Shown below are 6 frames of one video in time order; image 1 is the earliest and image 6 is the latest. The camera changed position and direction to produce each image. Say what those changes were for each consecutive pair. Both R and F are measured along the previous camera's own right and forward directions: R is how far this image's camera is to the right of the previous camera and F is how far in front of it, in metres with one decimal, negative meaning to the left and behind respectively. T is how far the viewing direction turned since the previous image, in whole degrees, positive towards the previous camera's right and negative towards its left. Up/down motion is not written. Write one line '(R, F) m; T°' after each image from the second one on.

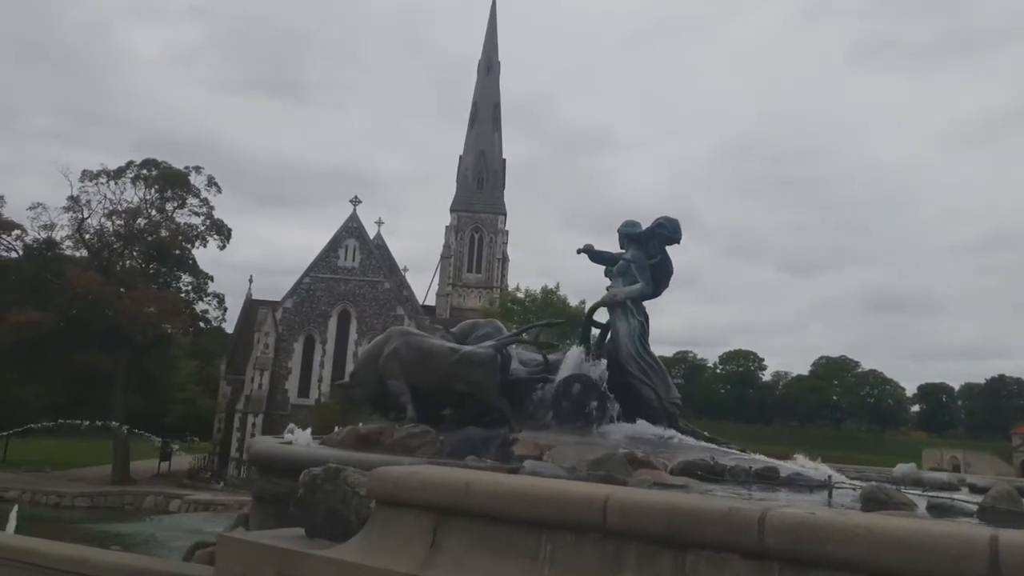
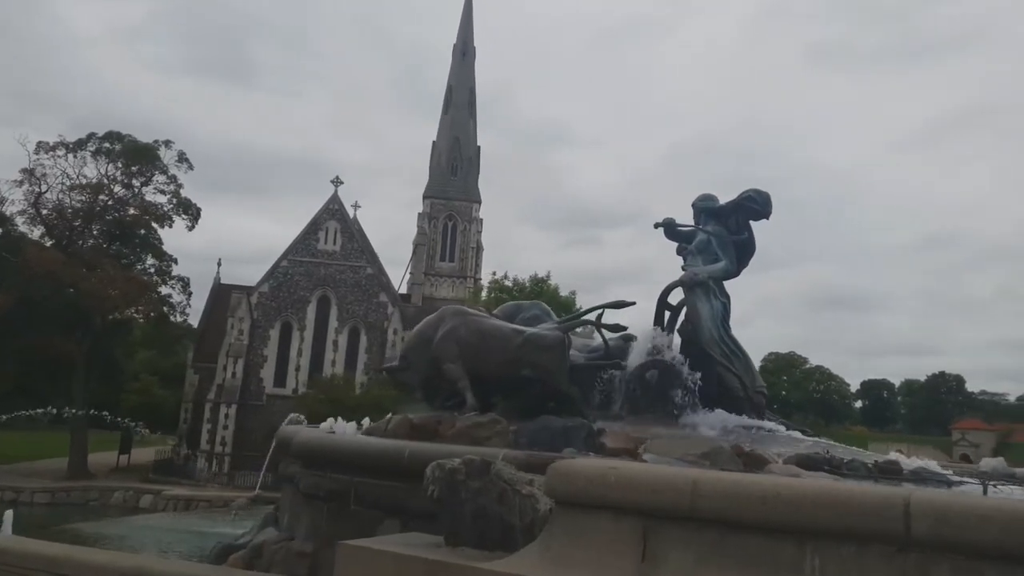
(-1.1, +0.8) m; +3°
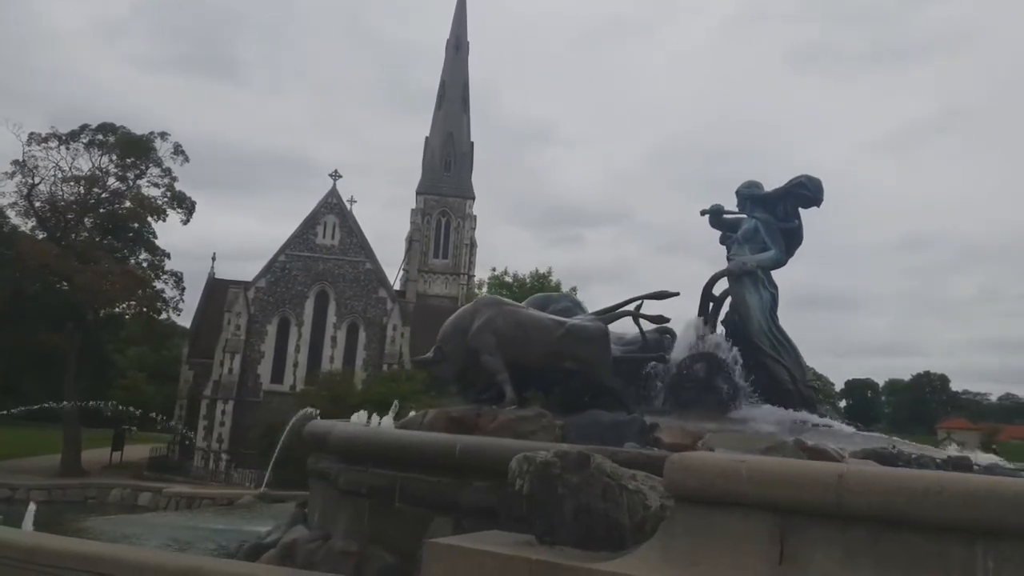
(-0.5, +0.3) m; +1°
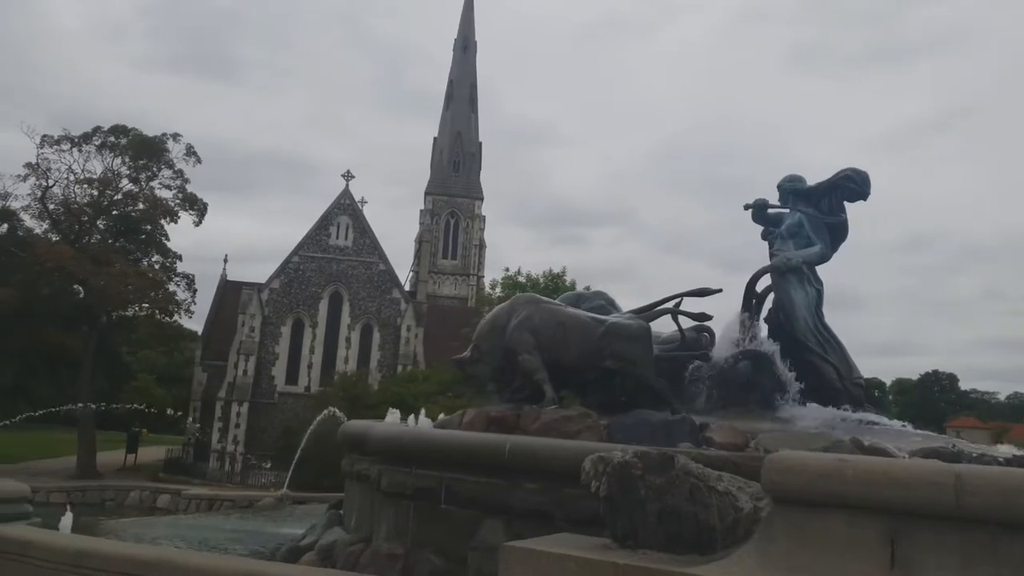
(-0.3, +0.1) m; 0°
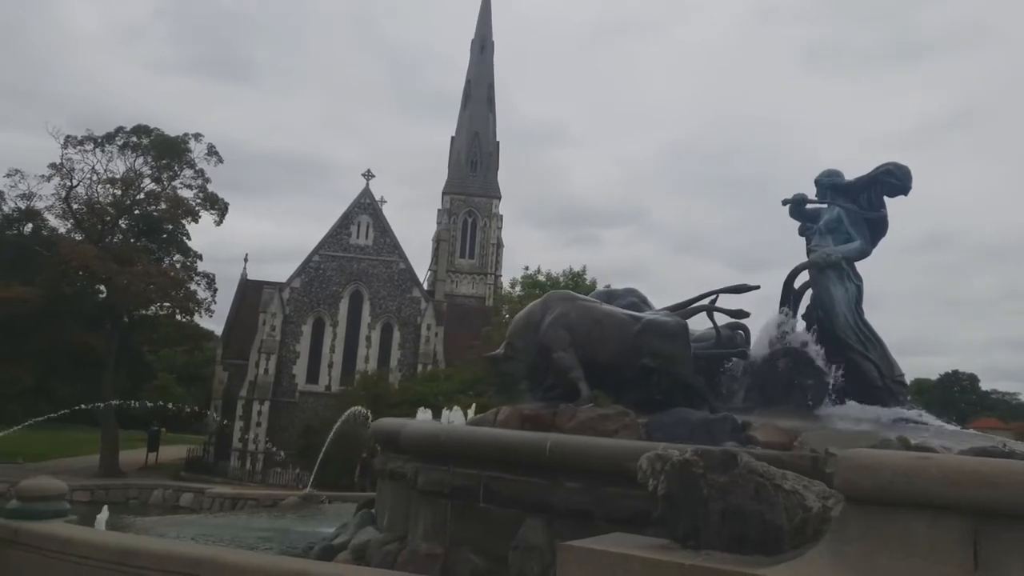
(-0.2, +0.1) m; -1°
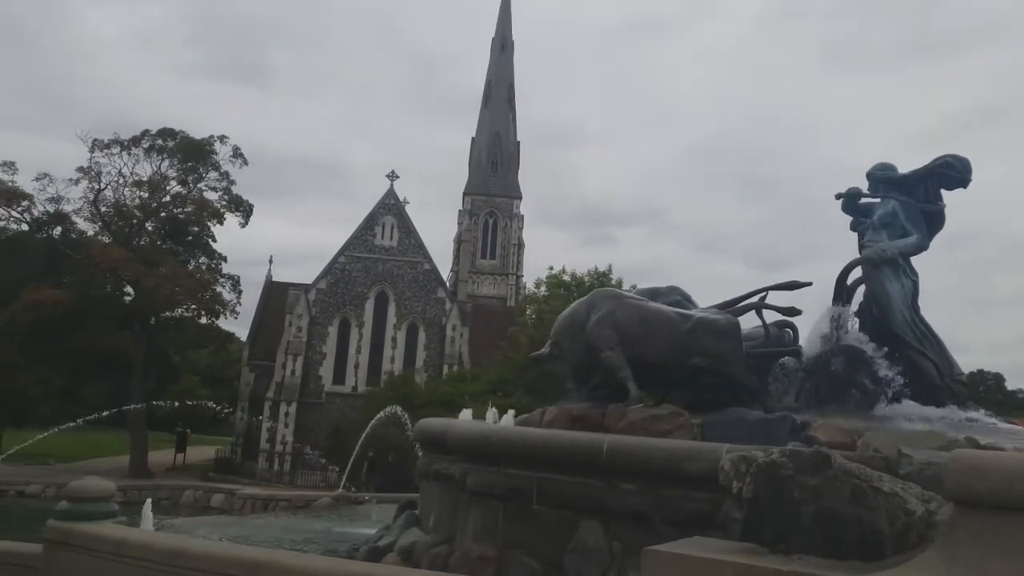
(-0.2, +0.1) m; -1°
